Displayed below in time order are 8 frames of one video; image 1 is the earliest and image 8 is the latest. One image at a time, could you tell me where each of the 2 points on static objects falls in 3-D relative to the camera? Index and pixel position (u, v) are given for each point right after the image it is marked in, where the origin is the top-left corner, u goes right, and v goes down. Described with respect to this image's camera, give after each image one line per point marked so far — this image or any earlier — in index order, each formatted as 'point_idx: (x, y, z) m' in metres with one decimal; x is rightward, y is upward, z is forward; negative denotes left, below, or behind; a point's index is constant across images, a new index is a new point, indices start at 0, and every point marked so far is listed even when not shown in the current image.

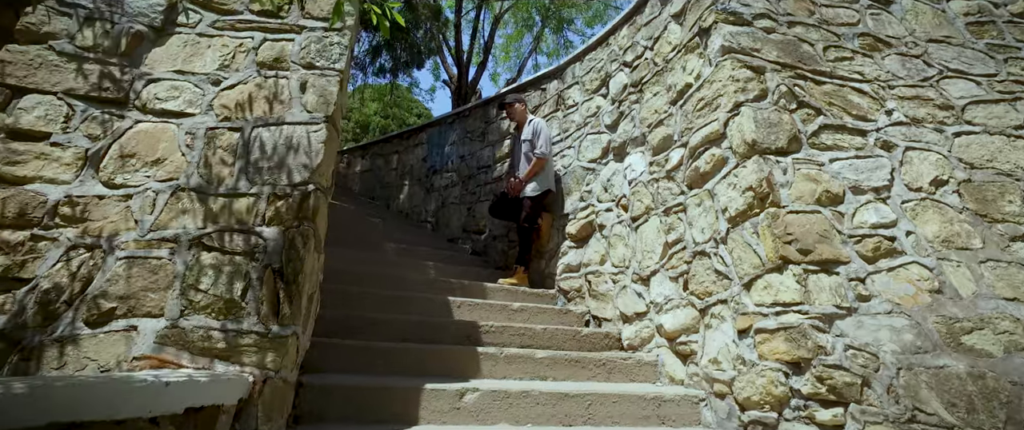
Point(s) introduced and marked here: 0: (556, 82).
0: (+0.4, +1.2, +4.9) m
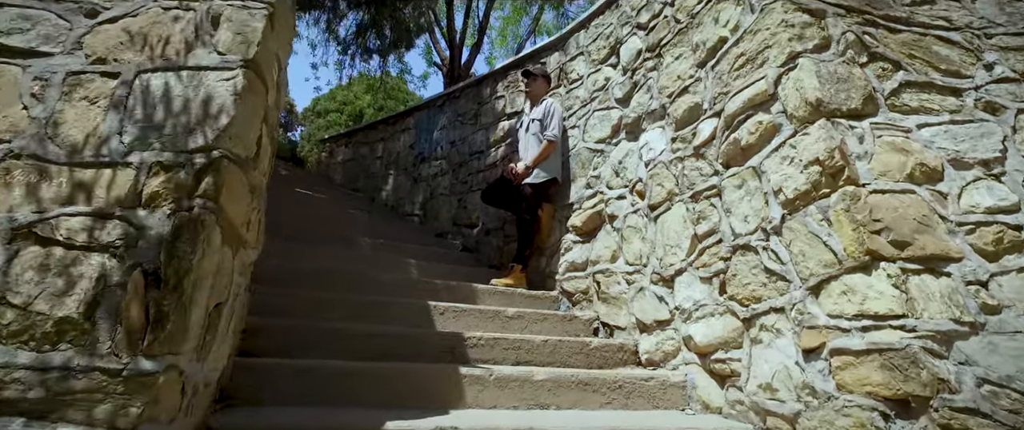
0: (+0.4, +1.3, +4.3) m
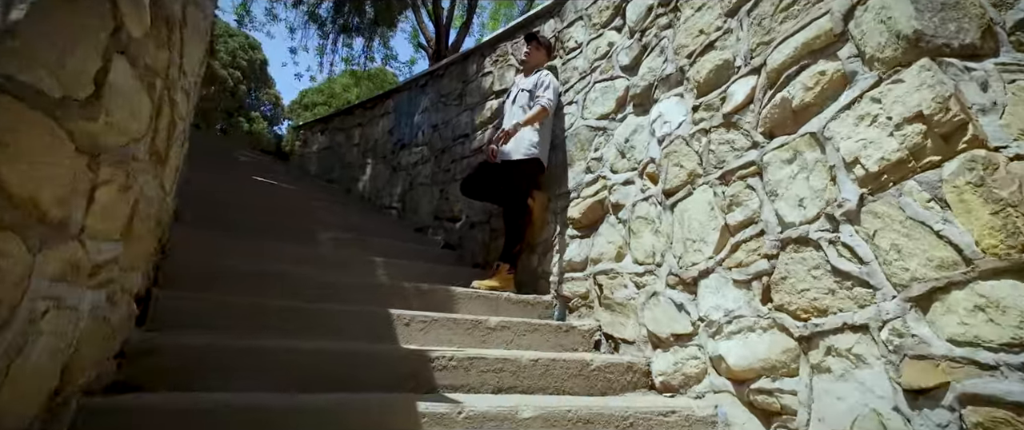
0: (+0.3, +1.3, +3.8) m
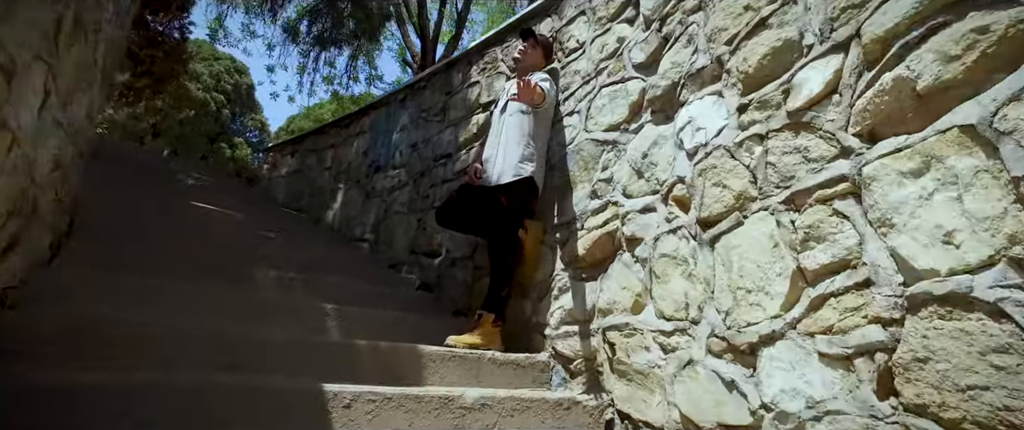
0: (+0.2, +1.1, +3.2) m
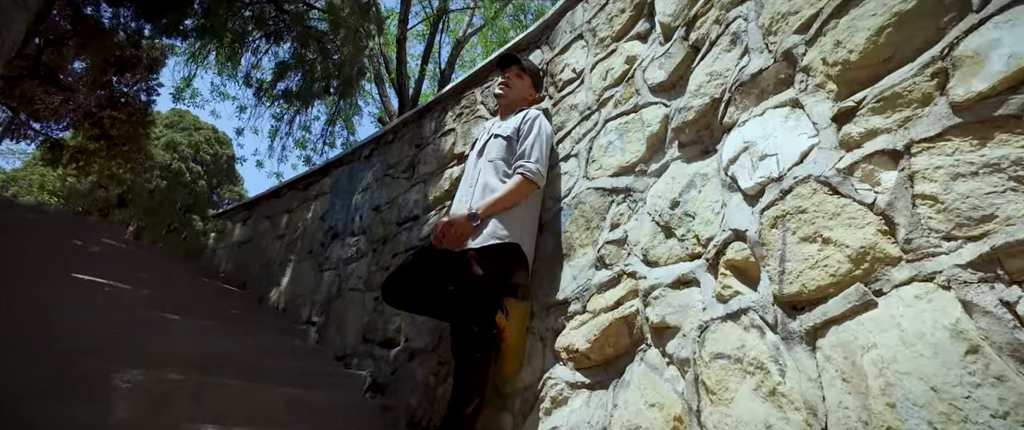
0: (+0.1, +0.8, +2.6) m
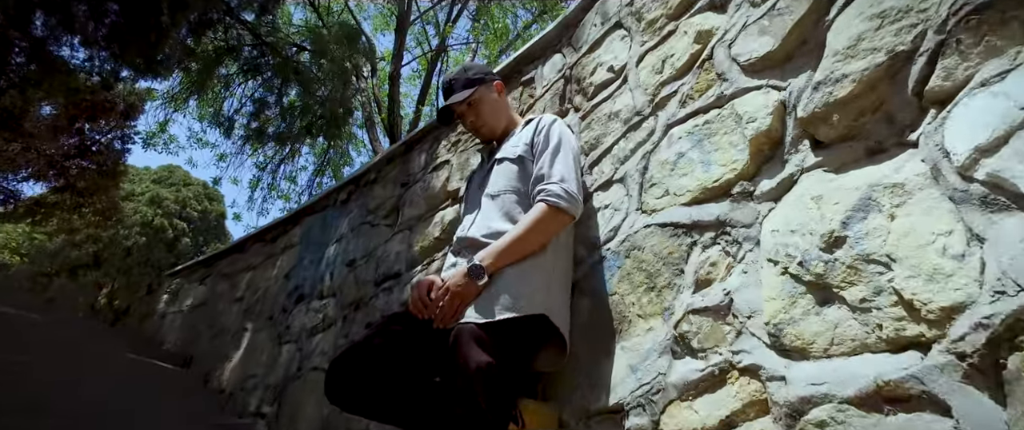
0: (+0.2, +0.6, +2.0) m
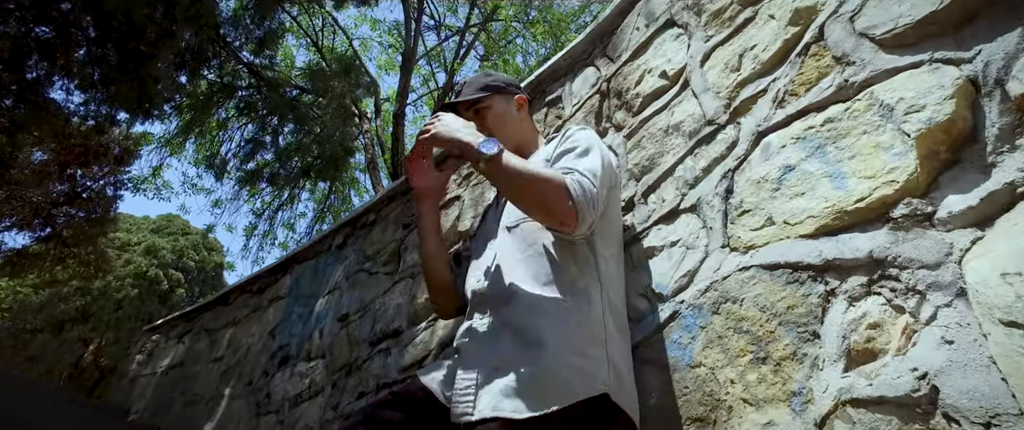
0: (+0.2, +0.4, +1.7) m
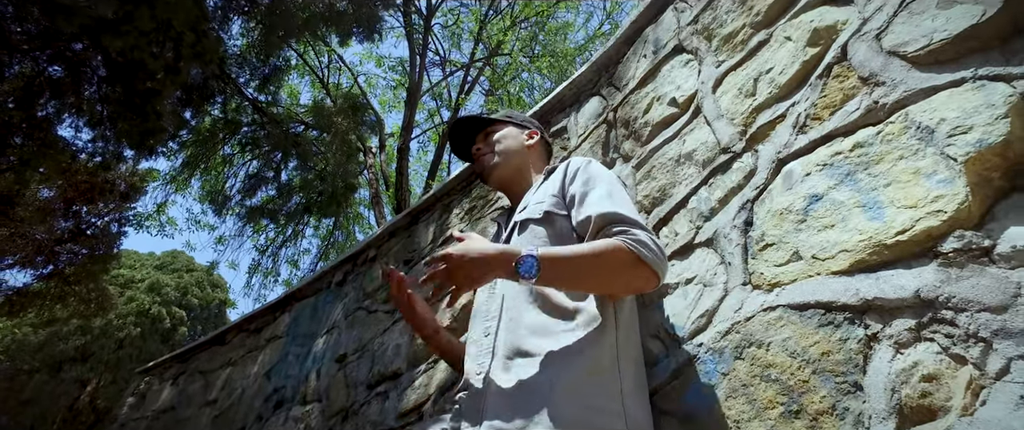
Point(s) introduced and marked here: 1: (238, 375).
0: (+0.2, +0.3, +1.6) m
1: (-1.4, -0.8, +2.8) m
